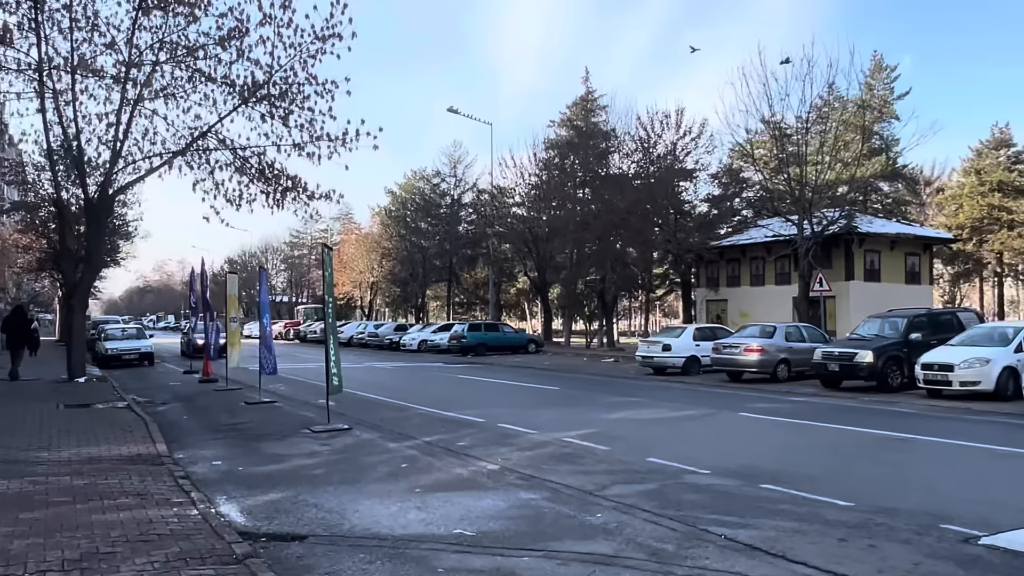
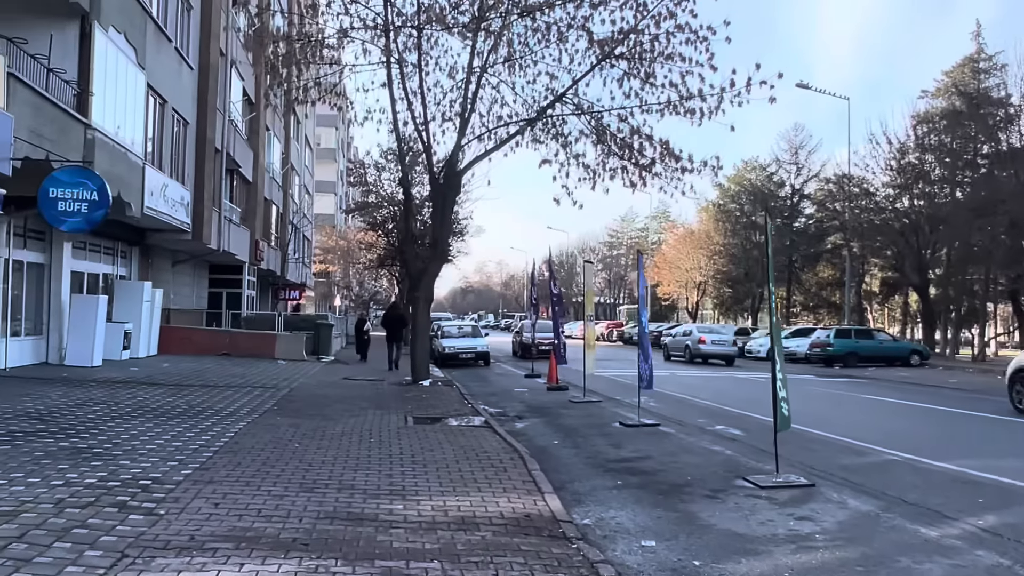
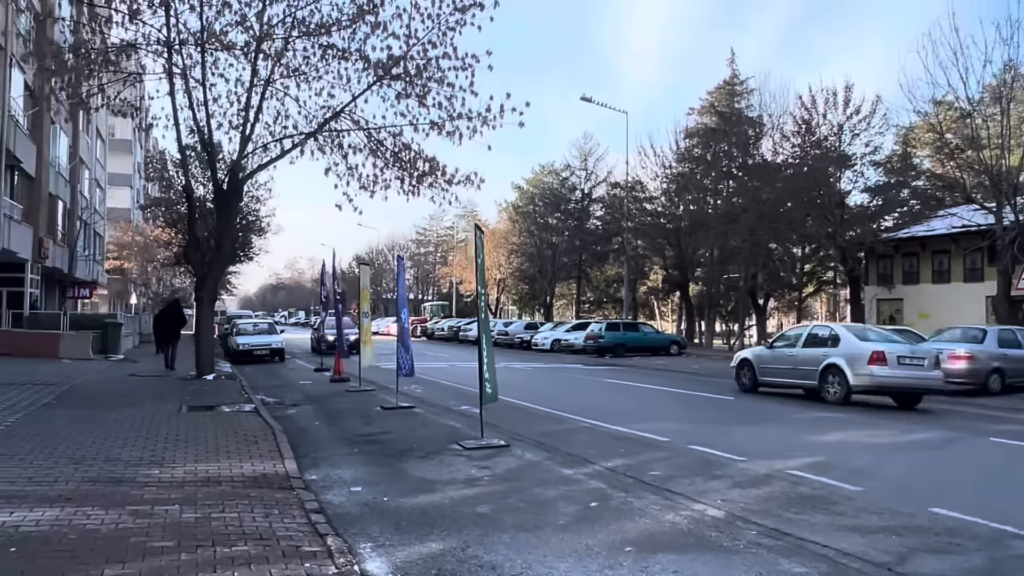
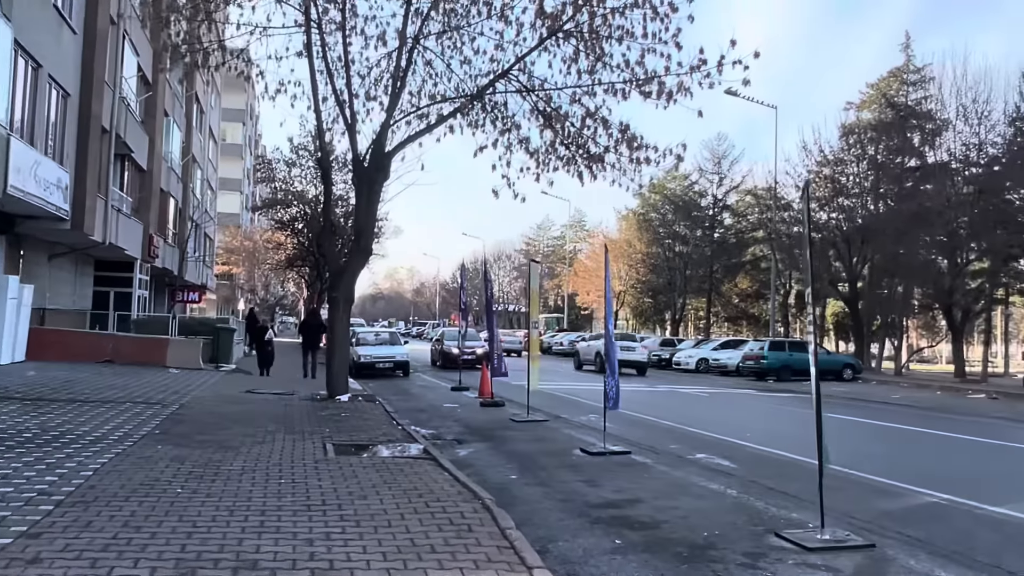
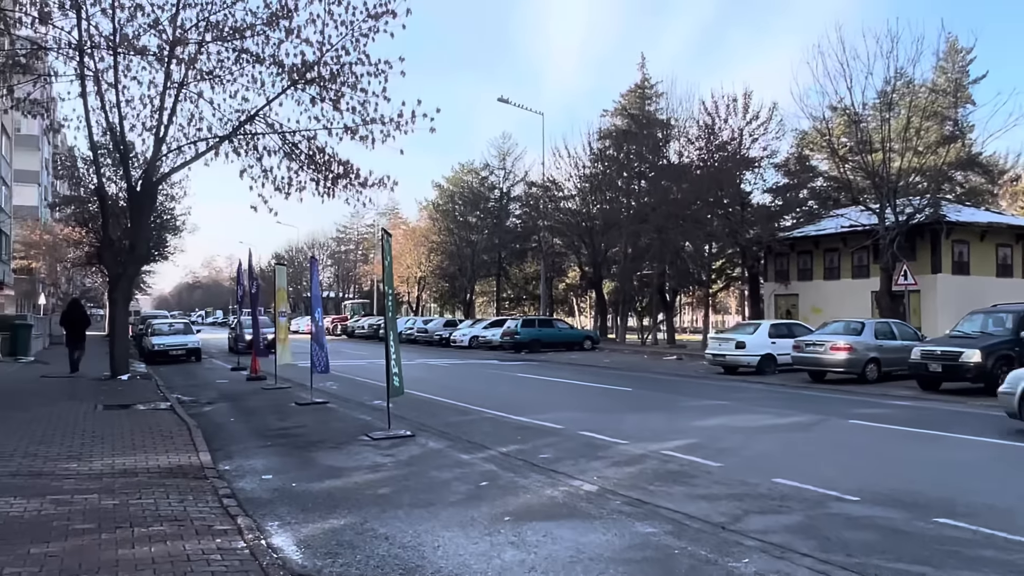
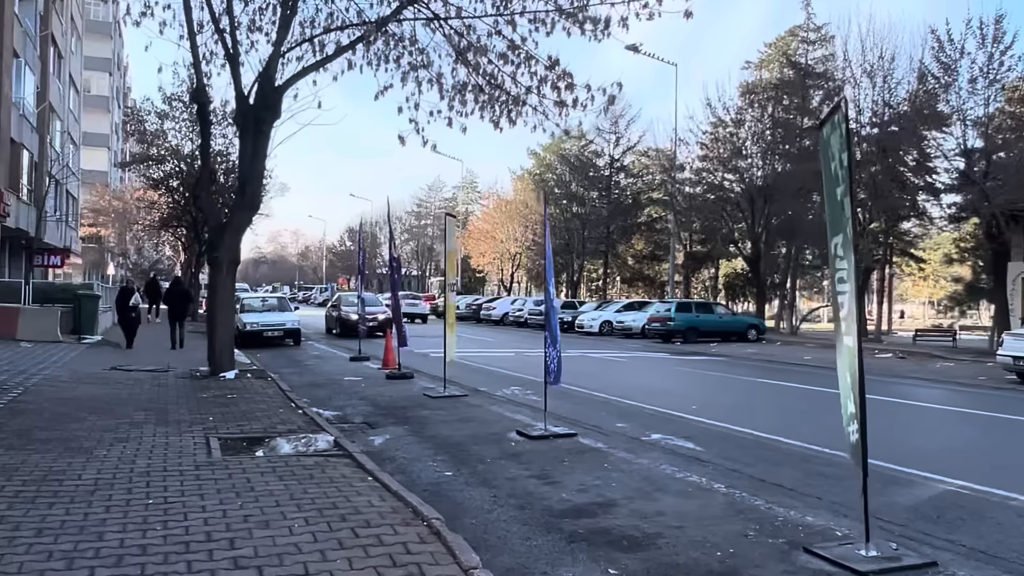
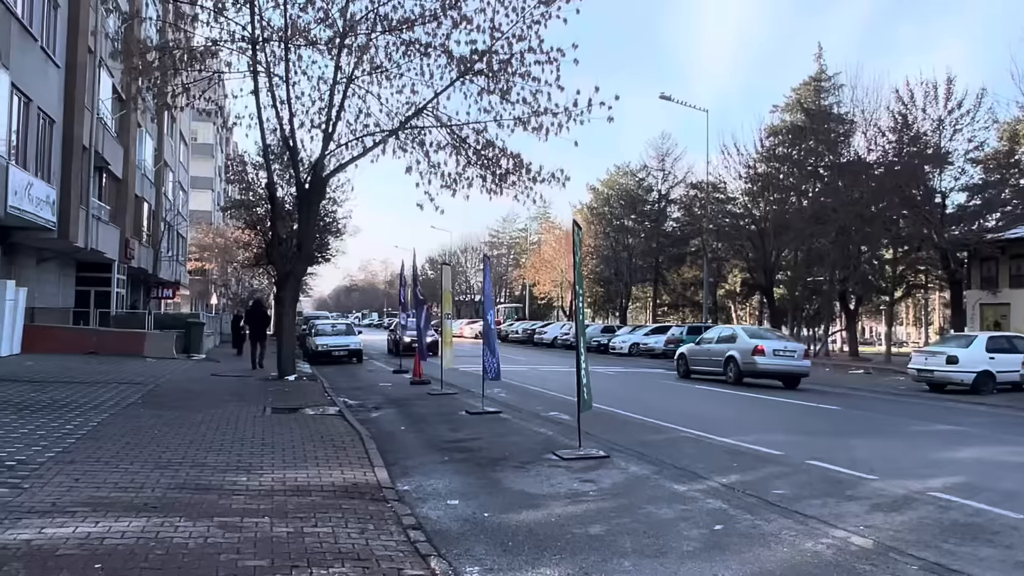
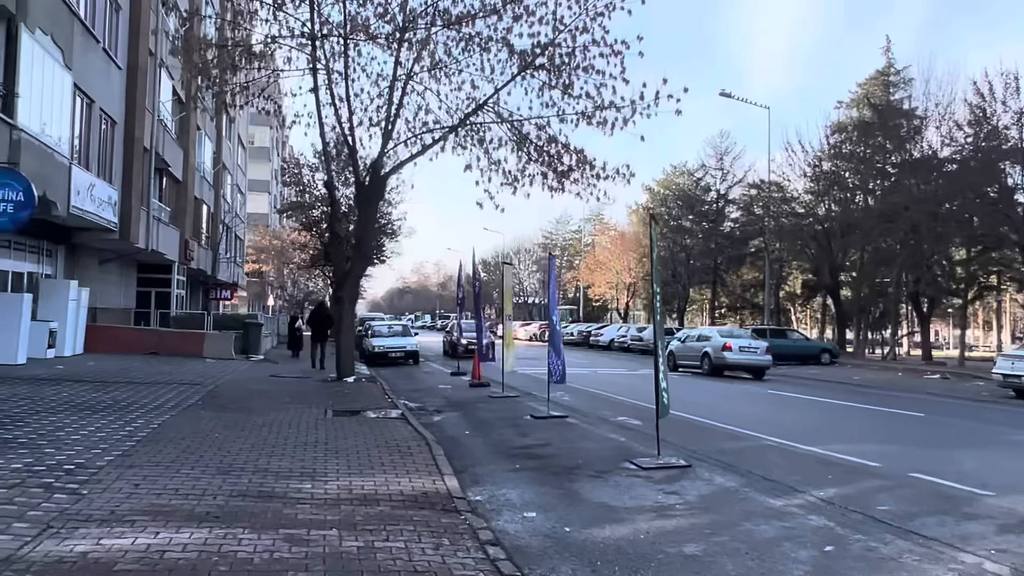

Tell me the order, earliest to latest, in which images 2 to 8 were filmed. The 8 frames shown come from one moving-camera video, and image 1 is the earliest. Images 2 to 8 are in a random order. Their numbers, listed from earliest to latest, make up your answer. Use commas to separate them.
5, 3, 7, 8, 2, 4, 6
